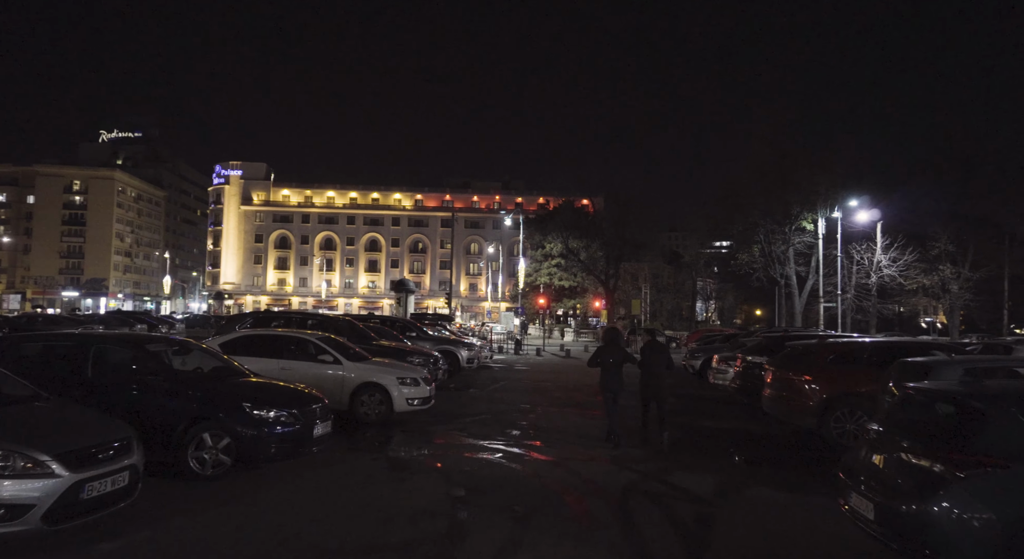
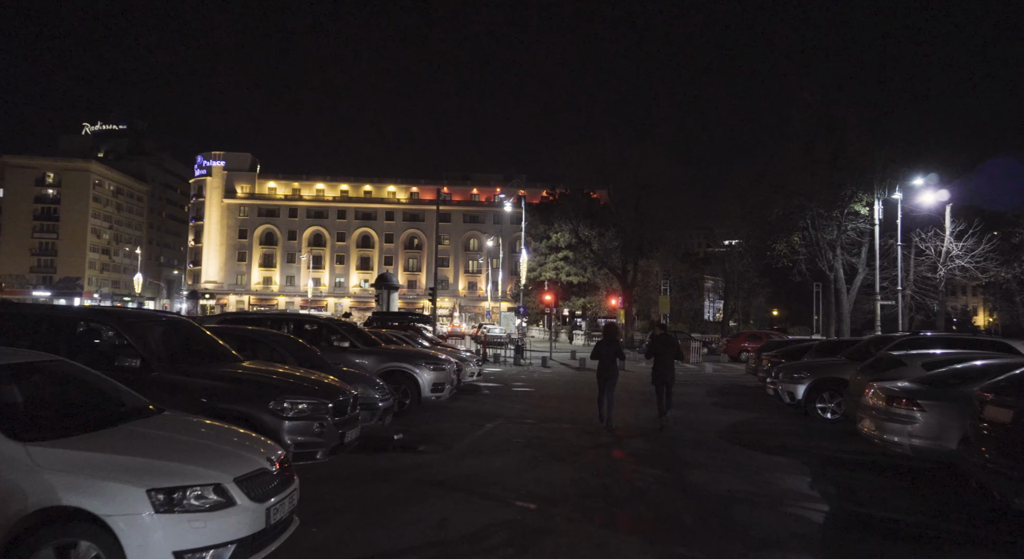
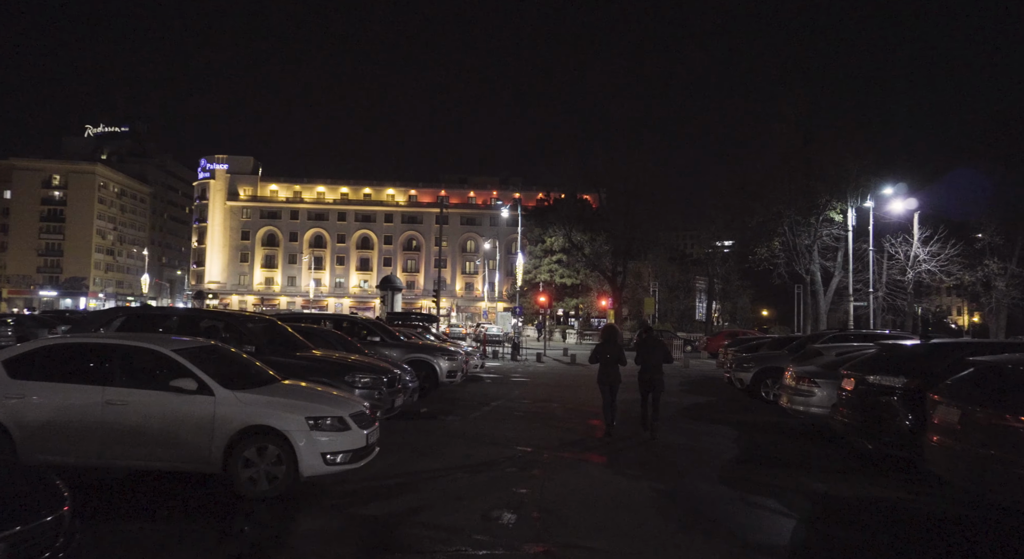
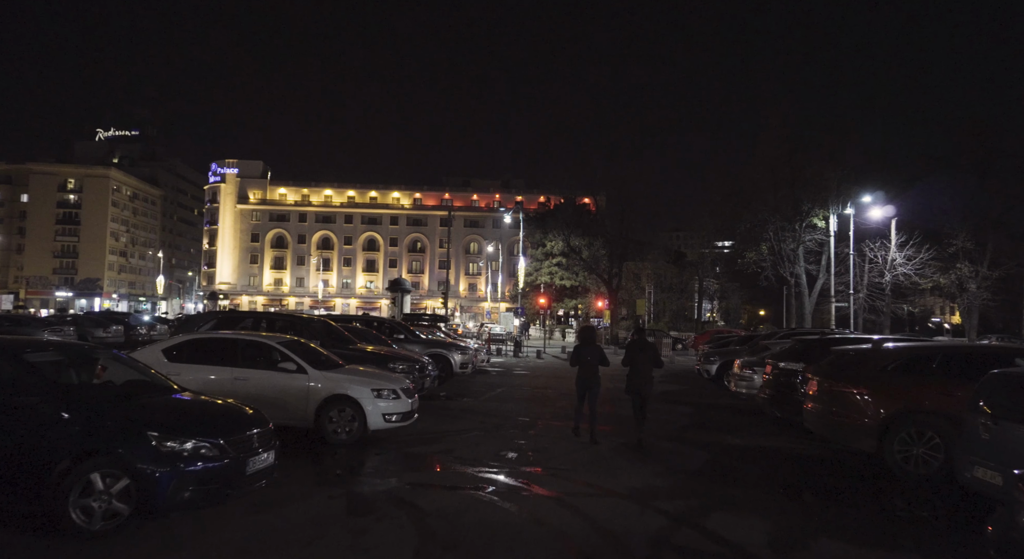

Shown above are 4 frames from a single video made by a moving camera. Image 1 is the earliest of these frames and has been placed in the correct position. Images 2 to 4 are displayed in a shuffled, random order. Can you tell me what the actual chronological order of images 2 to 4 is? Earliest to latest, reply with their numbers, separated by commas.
4, 3, 2
